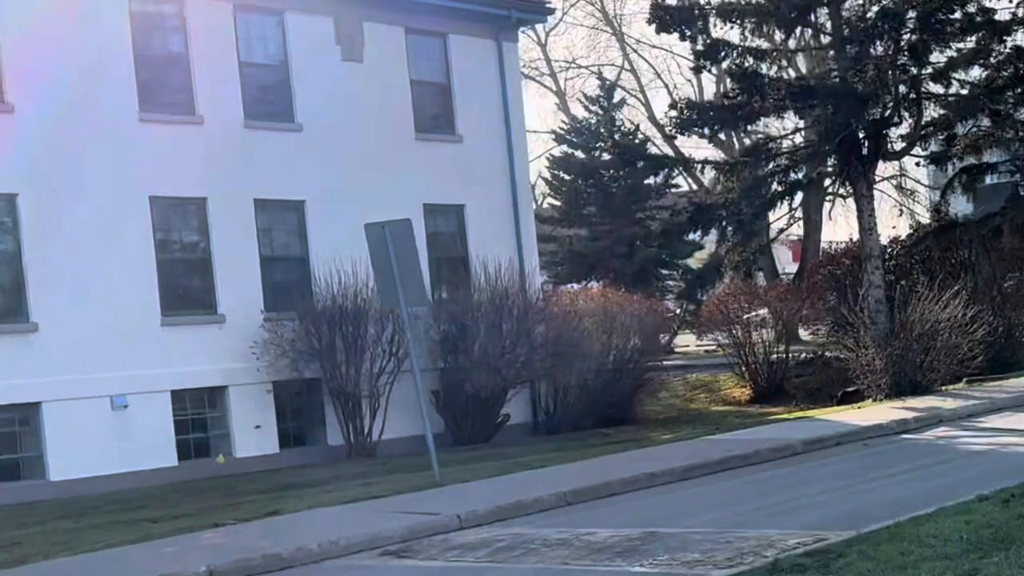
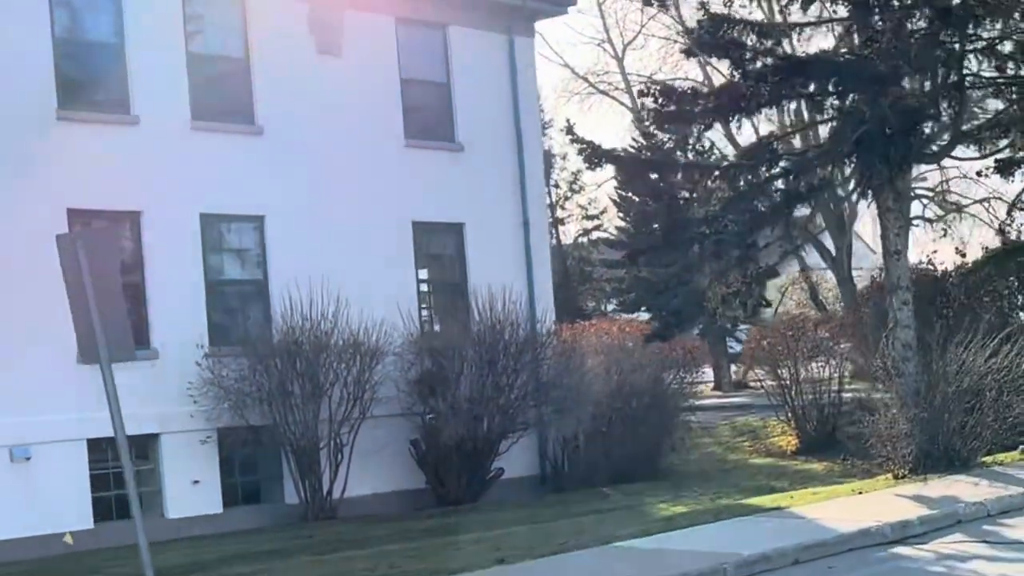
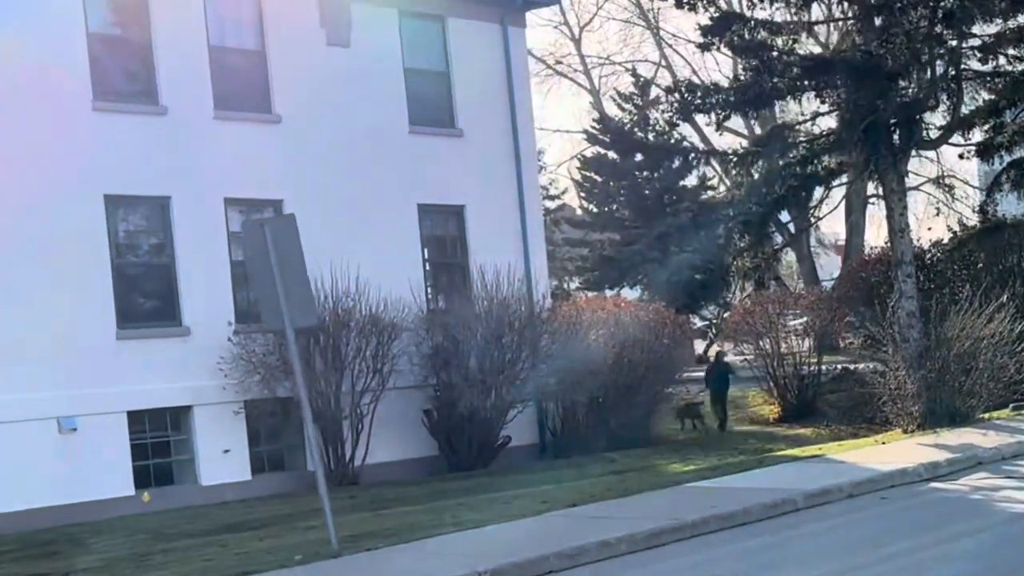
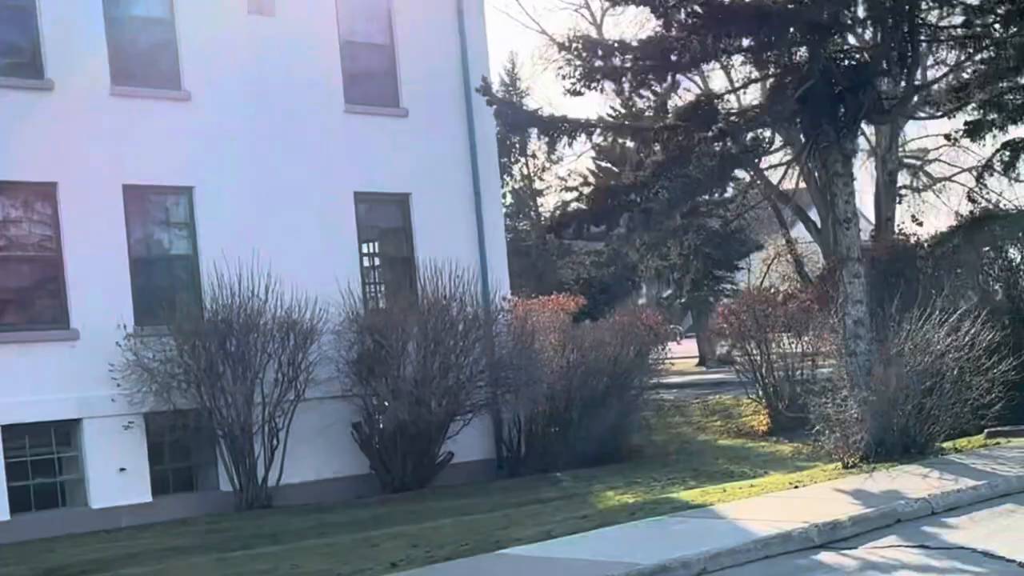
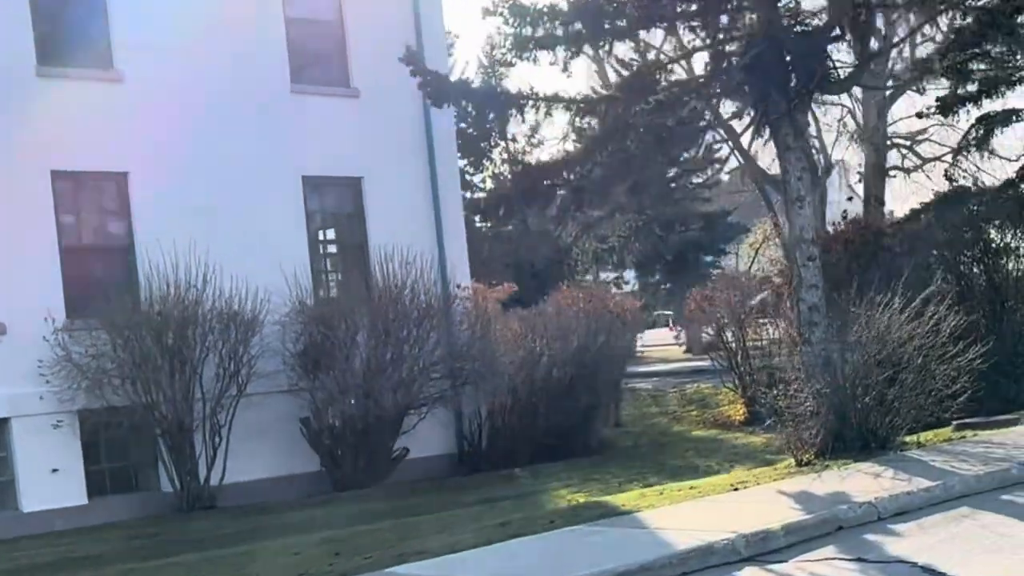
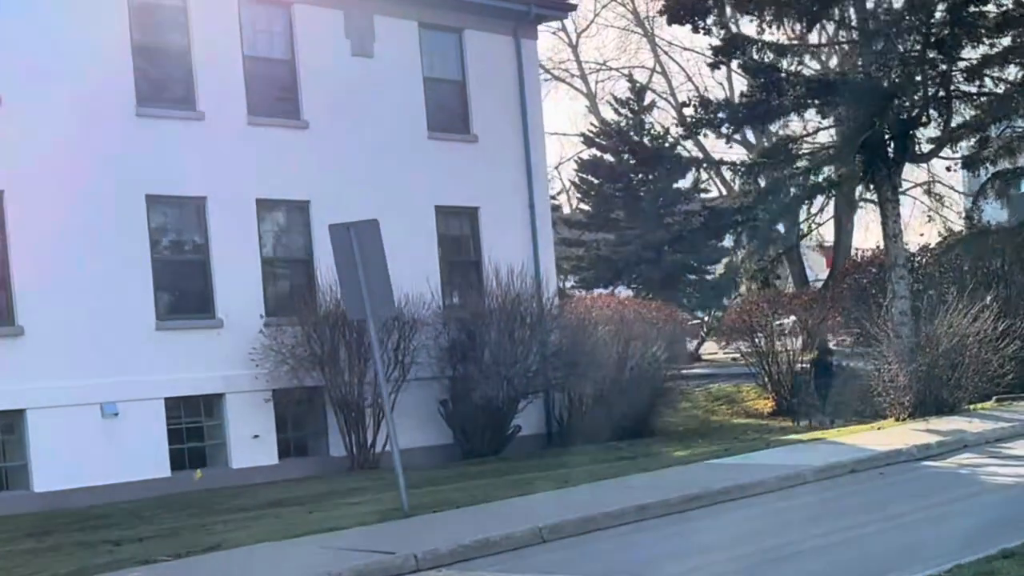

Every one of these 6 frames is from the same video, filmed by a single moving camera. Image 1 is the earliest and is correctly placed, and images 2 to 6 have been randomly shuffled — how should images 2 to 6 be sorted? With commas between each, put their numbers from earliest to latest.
6, 3, 2, 4, 5
